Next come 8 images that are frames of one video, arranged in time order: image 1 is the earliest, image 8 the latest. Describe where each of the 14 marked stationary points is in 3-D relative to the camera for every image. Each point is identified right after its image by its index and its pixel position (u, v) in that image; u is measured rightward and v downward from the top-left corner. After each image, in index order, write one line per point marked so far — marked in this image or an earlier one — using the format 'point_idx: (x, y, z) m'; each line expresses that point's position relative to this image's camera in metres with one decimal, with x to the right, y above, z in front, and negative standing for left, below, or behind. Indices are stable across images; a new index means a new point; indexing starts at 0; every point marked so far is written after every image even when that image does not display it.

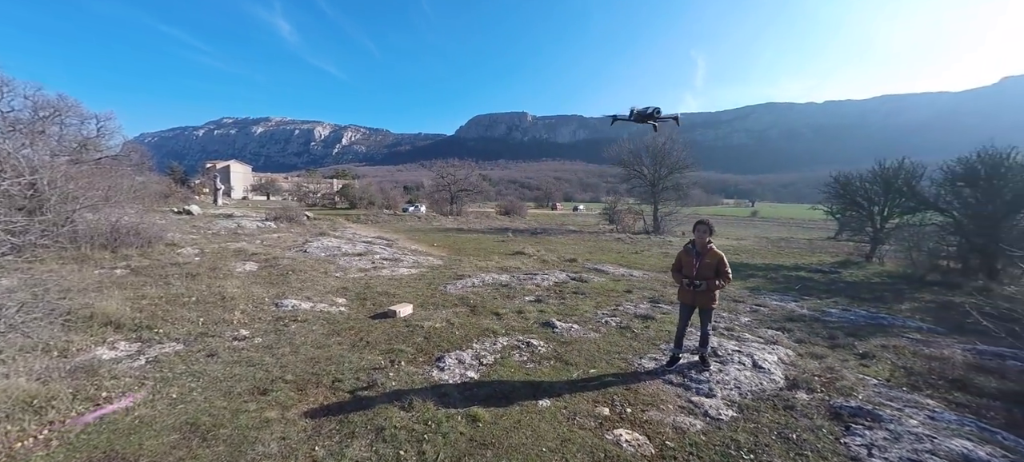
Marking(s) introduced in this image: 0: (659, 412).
0: (+1.6, -2.0, +4.3) m
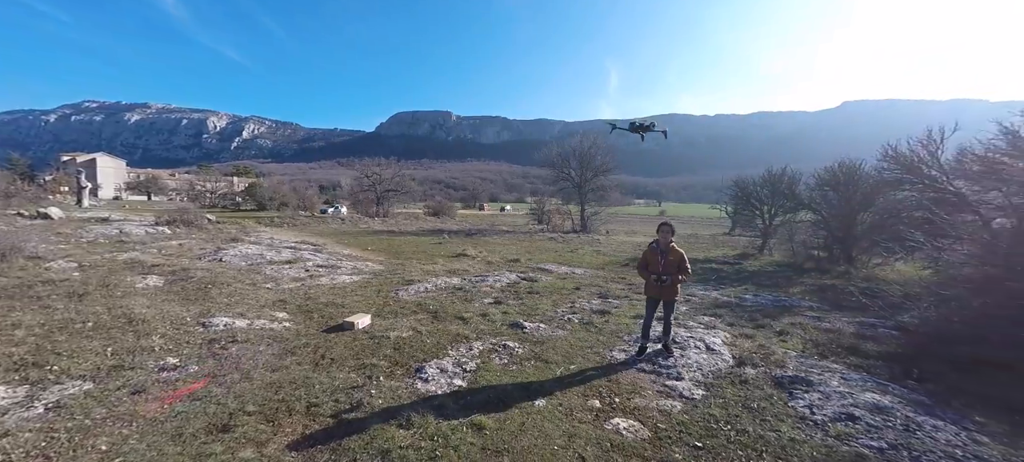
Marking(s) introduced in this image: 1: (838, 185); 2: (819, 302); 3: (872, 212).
0: (+1.6, -2.0, +4.7) m
1: (+10.1, +1.3, +12.0) m
2: (+6.6, -1.6, +8.4) m
3: (+10.1, +0.5, +11.1) m
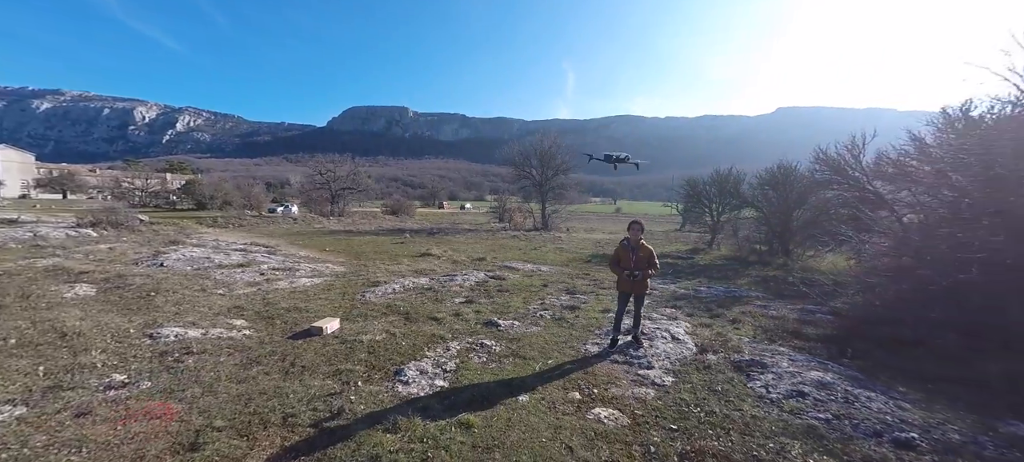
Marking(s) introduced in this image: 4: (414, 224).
0: (+1.3, -2.0, +4.9) m
1: (+8.9, +1.5, +13.1) m
2: (+5.9, -1.5, +9.2) m
3: (+9.1, +0.6, +12.3) m
4: (-4.6, +0.3, +18.6) m
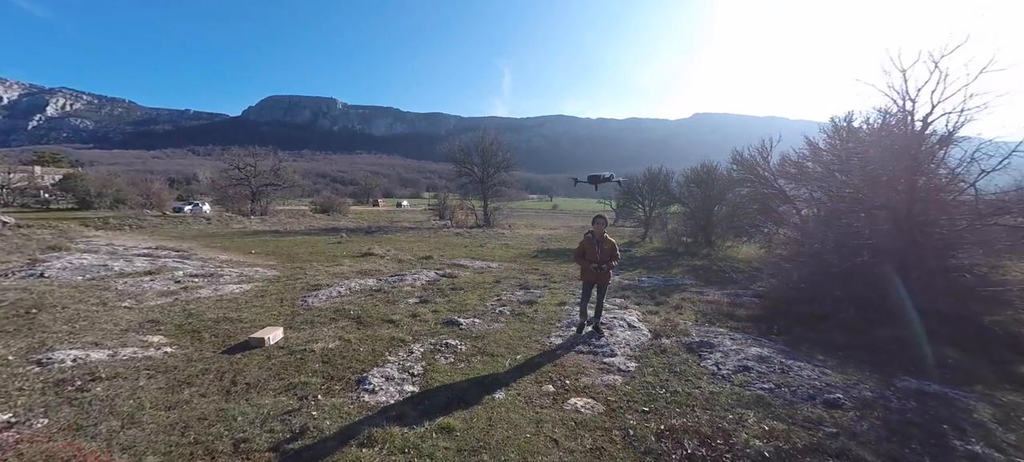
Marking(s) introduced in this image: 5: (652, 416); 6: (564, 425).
0: (+1.0, -1.9, +5.0) m
1: (+7.0, +1.8, +14.4) m
2: (+4.7, -1.3, +10.1) m
3: (+7.3, +0.9, +13.6) m
4: (-7.2, +0.4, +17.5) m
5: (+1.6, -2.0, +4.3) m
6: (+0.5, -2.0, +4.1) m
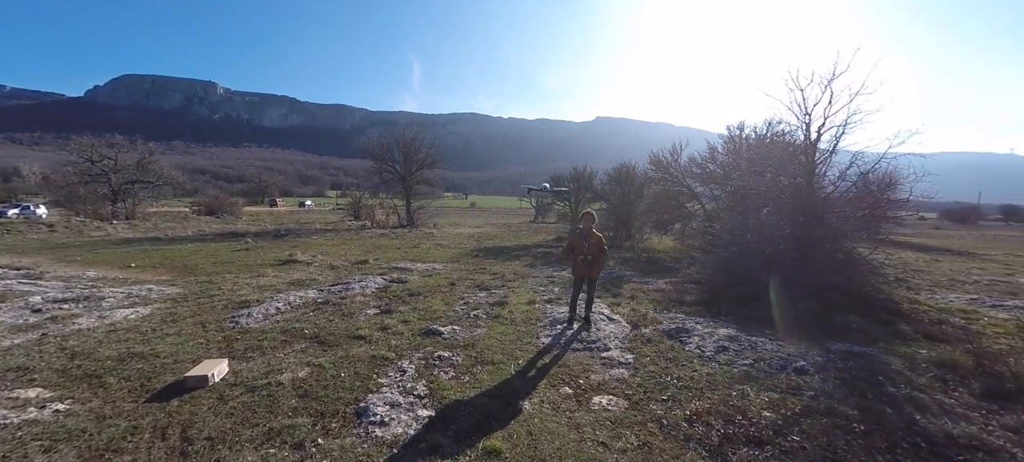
0: (+1.1, -1.8, +5.0) m
1: (+4.3, +2.0, +15.6) m
2: (+3.4, -1.1, +10.8) m
3: (+4.9, +1.1, +14.9) m
4: (-10.1, +0.2, +14.9) m
5: (+1.8, -1.9, +4.5) m
6: (+0.9, -2.0, +4.0) m
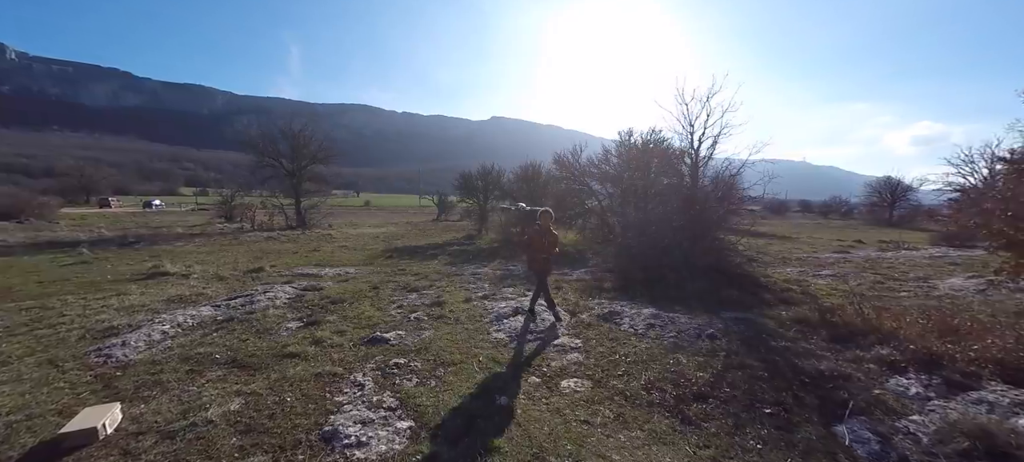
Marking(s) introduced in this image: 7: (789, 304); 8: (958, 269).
0: (+0.6, -1.7, +5.2) m
1: (+0.6, +2.2, +16.2) m
2: (+1.1, -0.9, +11.4) m
3: (+1.3, +1.3, +15.7) m
4: (-13.0, -0.1, +11.5) m
5: (+1.5, -1.8, +4.9) m
6: (+0.7, -1.9, +4.1) m
7: (+5.7, -1.5, +8.1) m
8: (+14.2, -1.4, +12.5) m
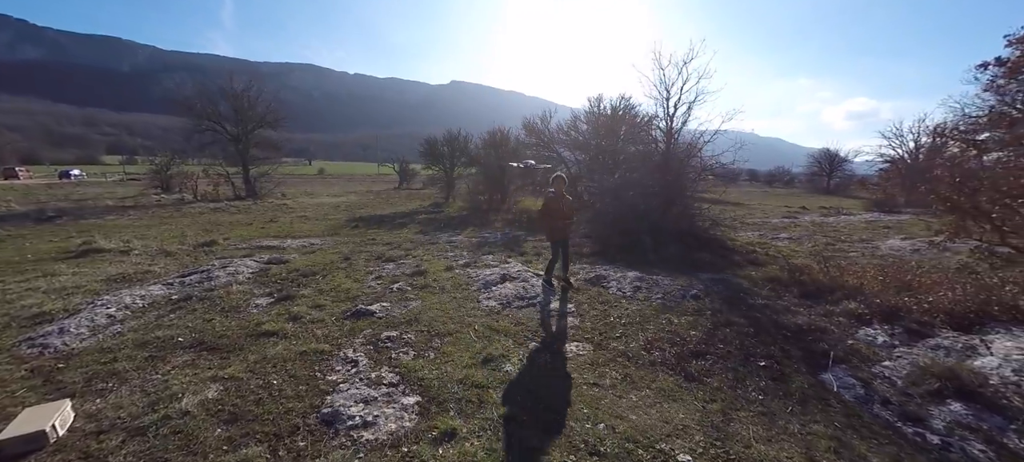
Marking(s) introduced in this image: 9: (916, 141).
0: (+0.5, -1.2, +5.1) m
1: (-0.7, +3.5, +15.7) m
2: (+0.4, 0.0, +11.3) m
3: (+0.1, +2.6, +15.4) m
4: (-13.7, +0.5, +9.8) m
5: (+1.4, -1.3, +4.9) m
6: (+0.8, -1.5, +4.1) m
7: (+5.3, -0.7, +8.5) m
8: (+13.3, 0.0, +13.7) m
9: (+19.4, +4.2, +18.9) m
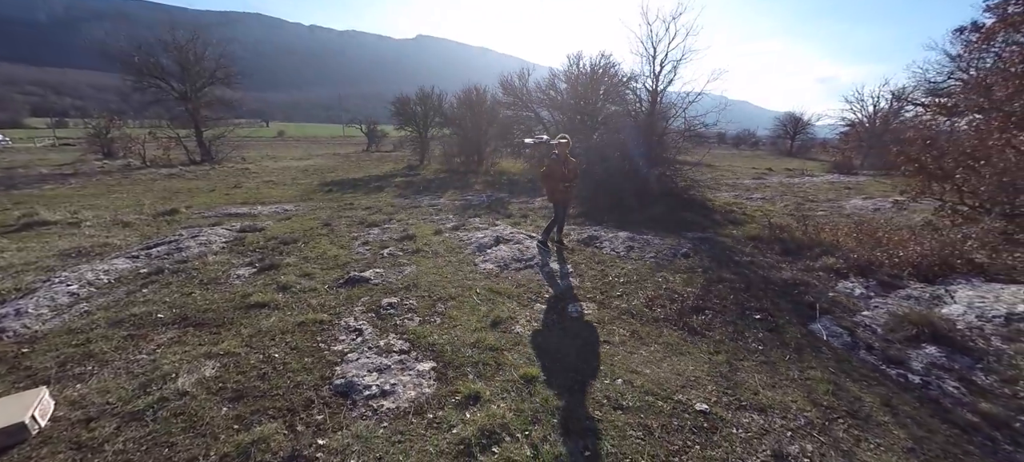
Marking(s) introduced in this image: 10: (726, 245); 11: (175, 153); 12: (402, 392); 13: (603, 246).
0: (+0.5, -0.7, +5.1) m
1: (-1.6, +5.0, +15.1) m
2: (-0.1, +1.1, +11.1) m
3: (-0.8, +4.1, +14.9) m
4: (-14.1, +1.1, +8.5) m
5: (+1.5, -0.8, +4.9) m
6: (+0.9, -1.0, +4.1) m
7: (+5.0, +0.3, +8.8) m
8: (+12.5, +1.7, +14.5) m
9: (+18.2, +6.5, +19.6) m
10: (+4.0, -0.2, +7.3) m
11: (-14.8, +3.4, +17.2) m
12: (-0.9, -1.2, +3.0) m
13: (+1.5, -0.2, +6.6) m
